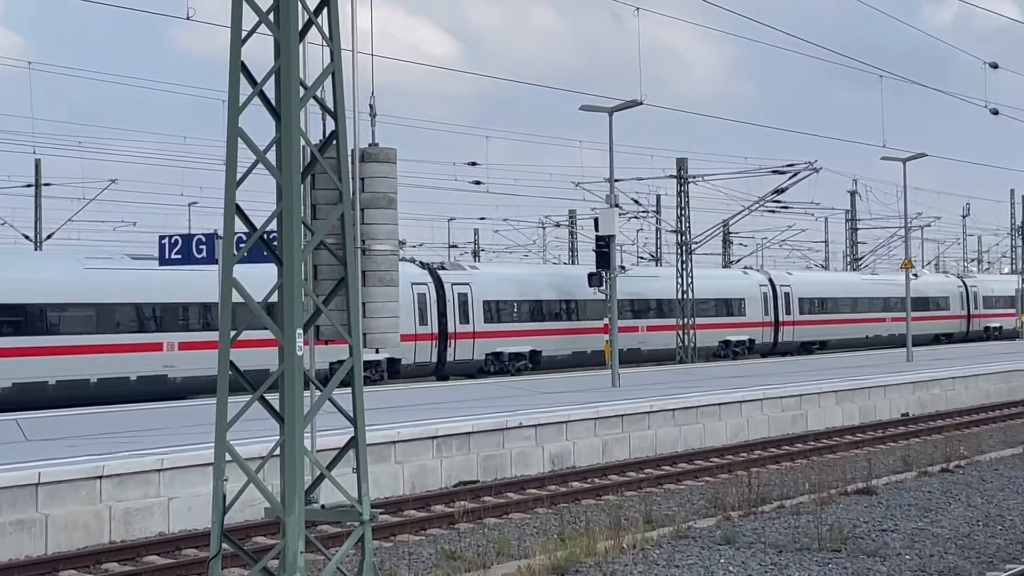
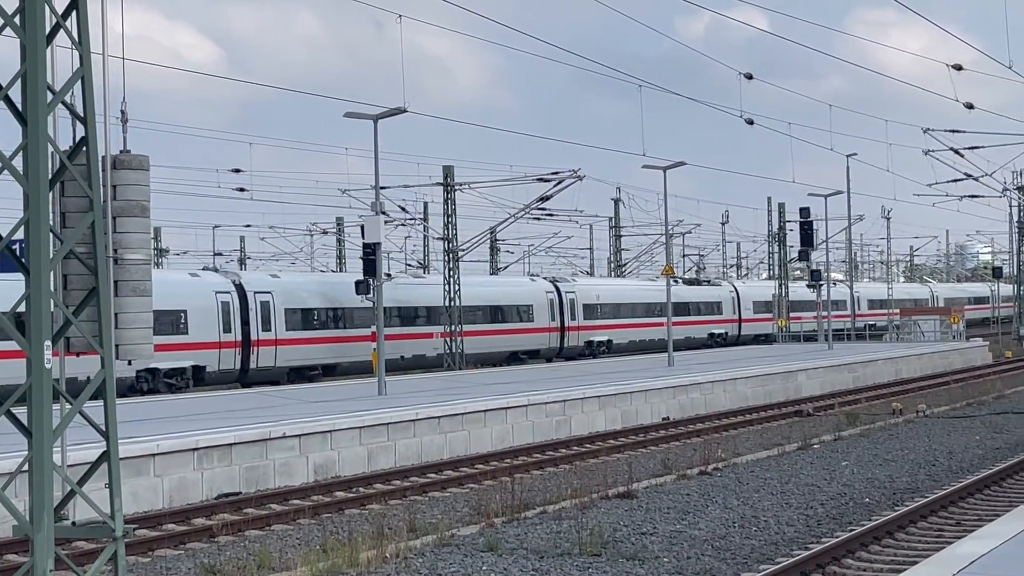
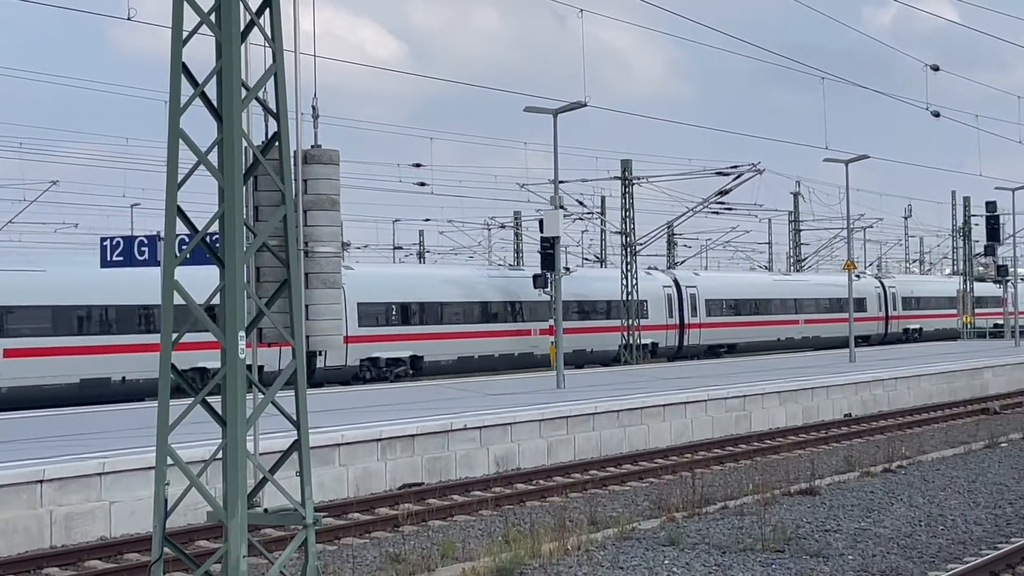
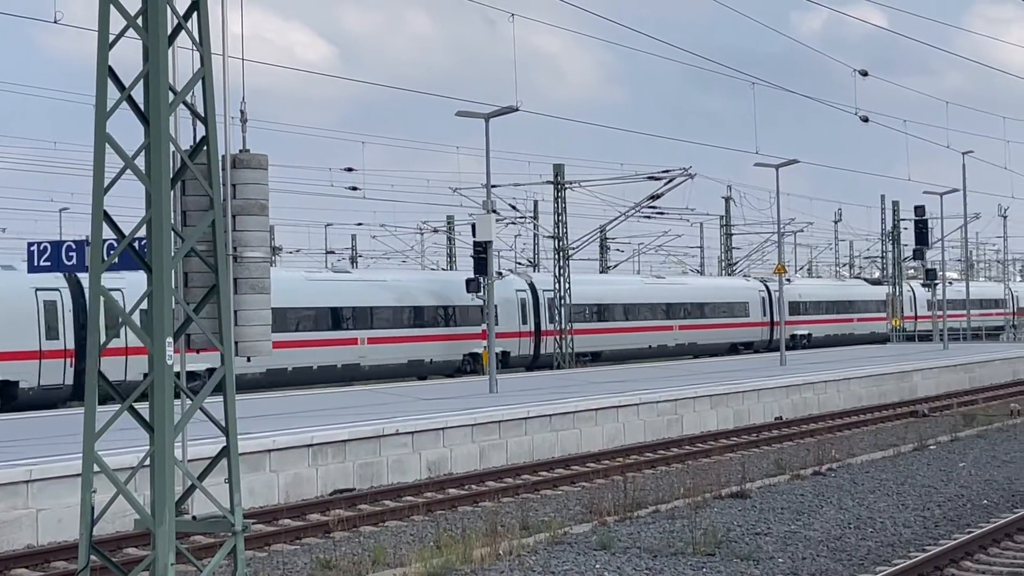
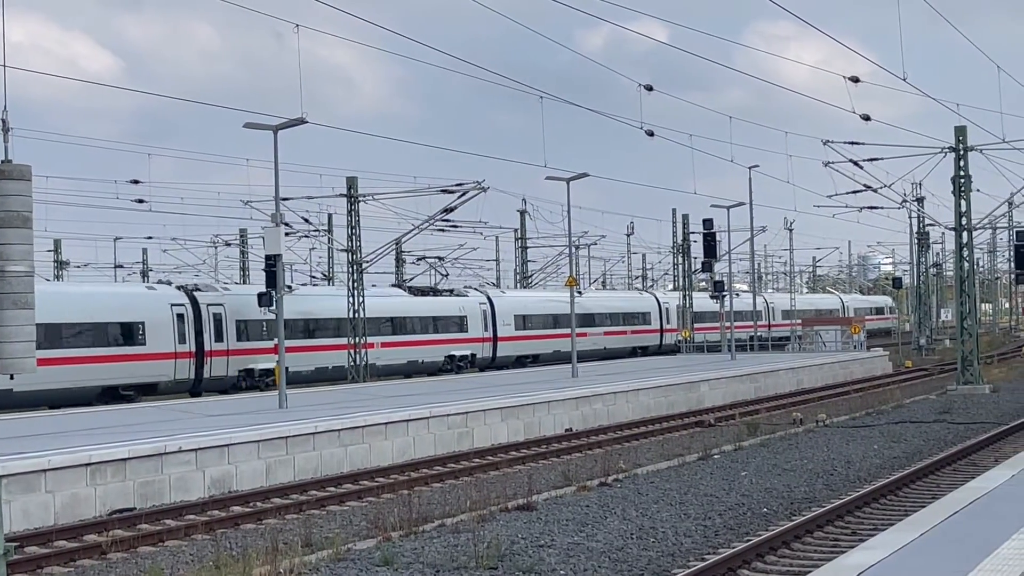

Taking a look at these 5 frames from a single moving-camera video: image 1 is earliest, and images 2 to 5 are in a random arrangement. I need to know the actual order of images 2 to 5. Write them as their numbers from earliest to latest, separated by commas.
3, 4, 2, 5
